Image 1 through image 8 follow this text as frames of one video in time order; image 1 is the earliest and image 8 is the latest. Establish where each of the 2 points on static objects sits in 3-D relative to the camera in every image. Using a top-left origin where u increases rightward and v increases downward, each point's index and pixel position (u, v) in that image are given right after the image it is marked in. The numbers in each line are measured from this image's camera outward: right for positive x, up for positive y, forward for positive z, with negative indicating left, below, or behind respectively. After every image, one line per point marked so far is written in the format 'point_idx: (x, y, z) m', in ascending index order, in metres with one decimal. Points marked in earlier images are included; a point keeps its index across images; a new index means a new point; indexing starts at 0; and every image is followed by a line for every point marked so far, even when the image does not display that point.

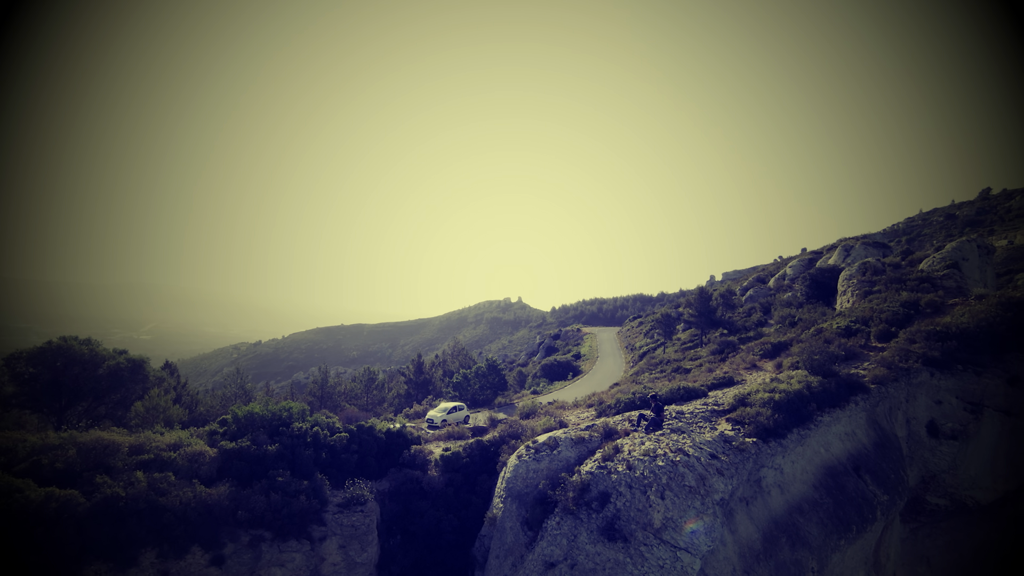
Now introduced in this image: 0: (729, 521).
0: (+7.8, -8.6, +15.6) m
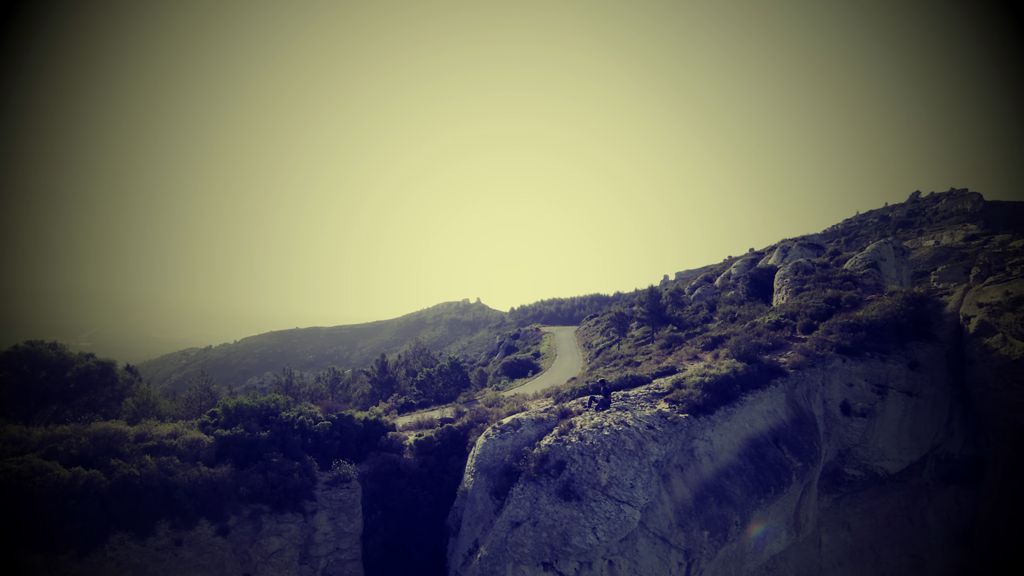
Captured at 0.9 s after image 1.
0: (+6.5, -8.6, +18.3) m
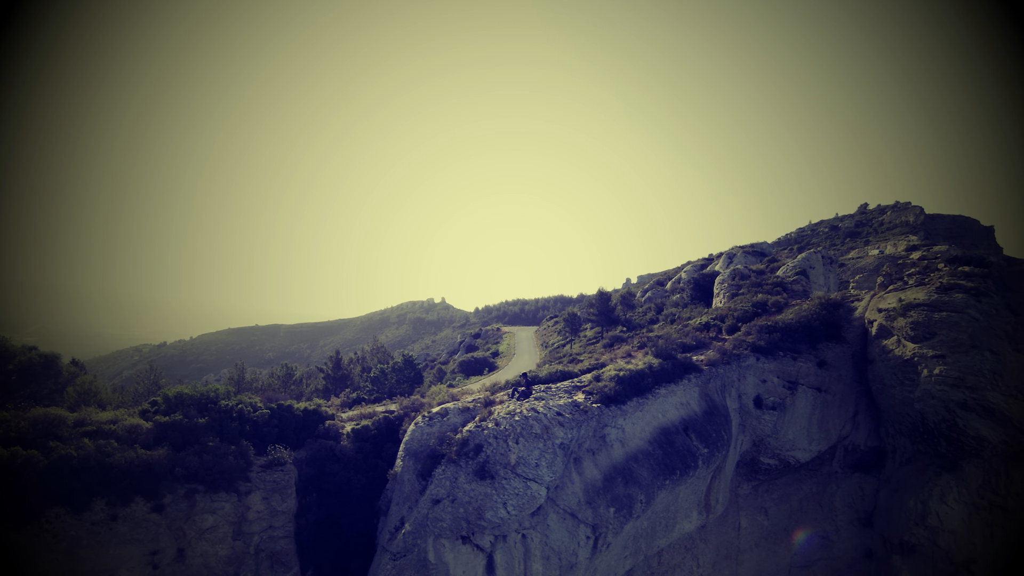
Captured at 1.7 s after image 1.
0: (+3.0, -8.8, +20.6) m
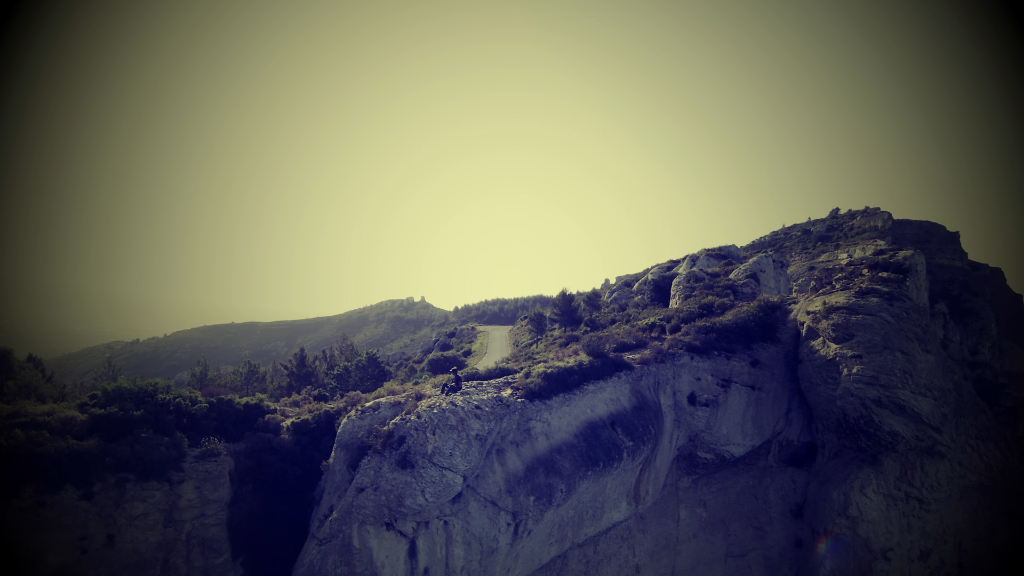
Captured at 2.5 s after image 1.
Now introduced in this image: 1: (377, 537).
0: (-0.8, -9.0, +22.2) m
1: (-6.1, -11.5, +19.1) m
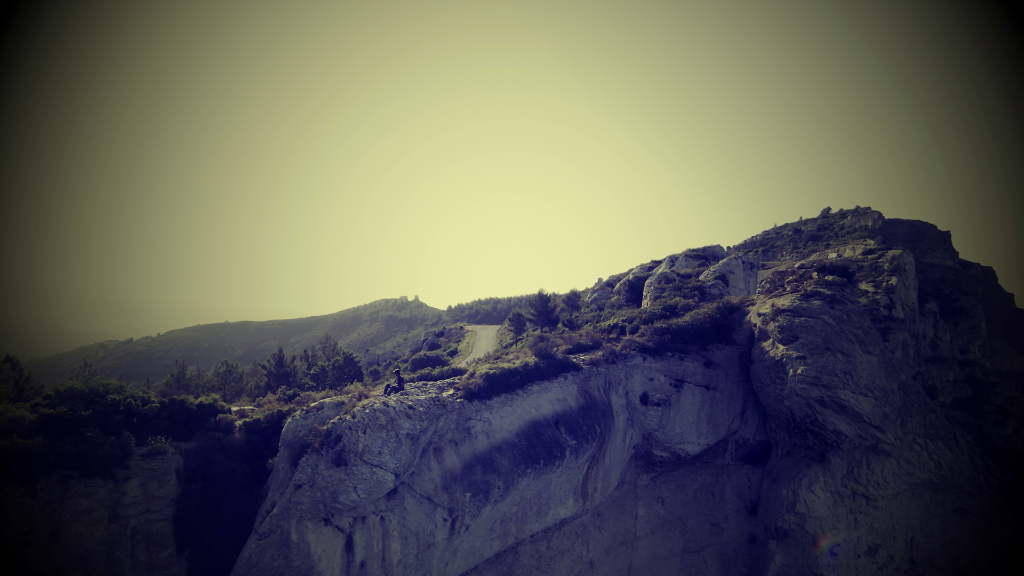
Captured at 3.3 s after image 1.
0: (-4.2, -9.4, +23.4) m
1: (-9.5, -11.8, +20.3) m
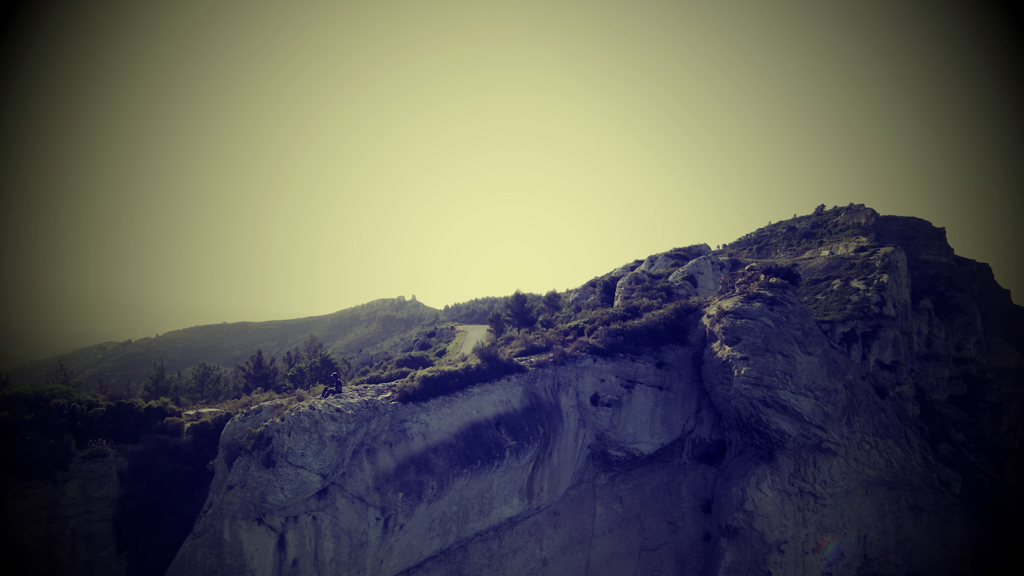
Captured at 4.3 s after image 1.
0: (-8.3, -9.9, +24.6) m
1: (-13.6, -12.5, +21.5) m
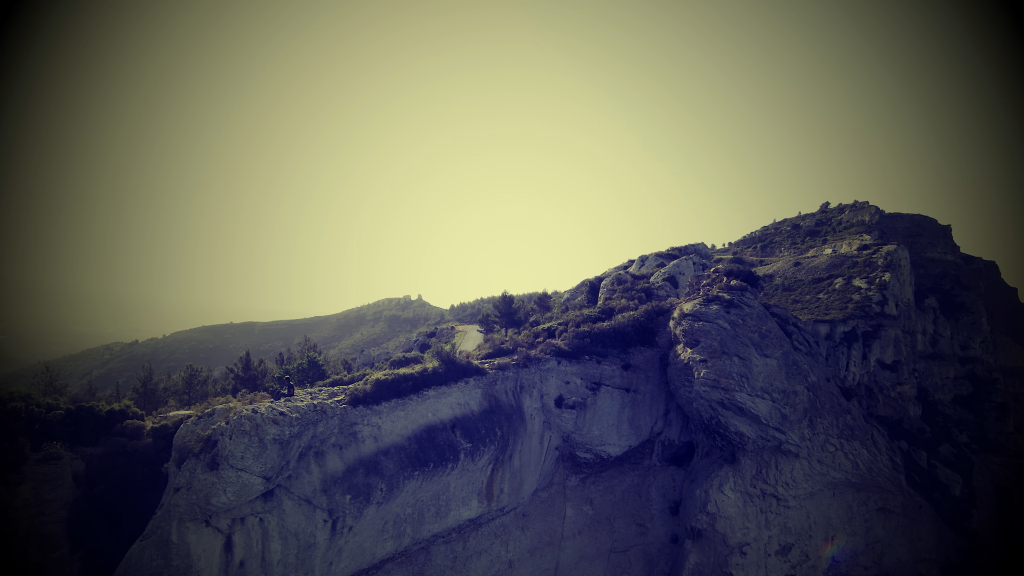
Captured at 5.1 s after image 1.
0: (-11.6, -10.4, +25.3) m
1: (-16.9, -12.9, +22.2) m
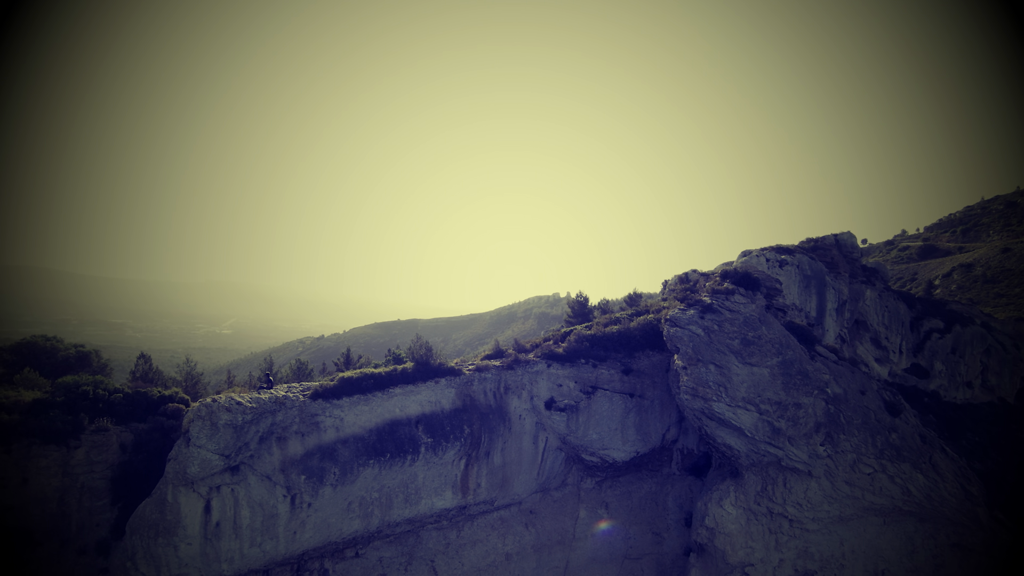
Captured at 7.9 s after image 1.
0: (-15.8, -10.8, +28.9) m
1: (-21.6, -13.5, +27.4) m
